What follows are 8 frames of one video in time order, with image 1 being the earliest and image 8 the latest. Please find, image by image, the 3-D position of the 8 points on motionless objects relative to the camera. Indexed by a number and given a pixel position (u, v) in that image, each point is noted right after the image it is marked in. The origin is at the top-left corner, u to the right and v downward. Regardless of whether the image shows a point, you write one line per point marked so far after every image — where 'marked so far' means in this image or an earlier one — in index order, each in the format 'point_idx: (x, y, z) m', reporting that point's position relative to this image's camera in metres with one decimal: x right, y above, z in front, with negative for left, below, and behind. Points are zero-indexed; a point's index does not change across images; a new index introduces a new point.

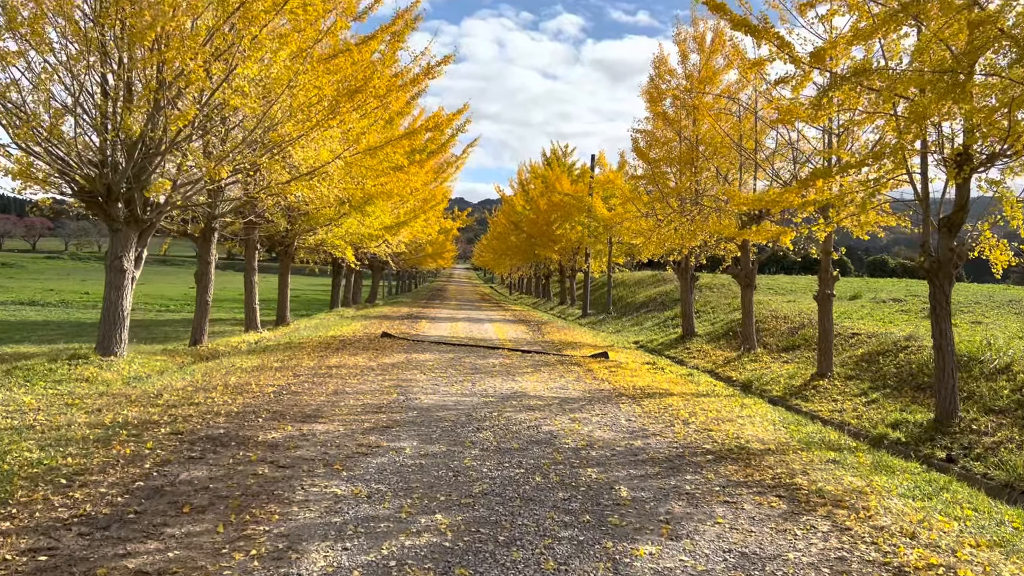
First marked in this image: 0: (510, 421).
0: (0.0, -0.9, +5.7) m
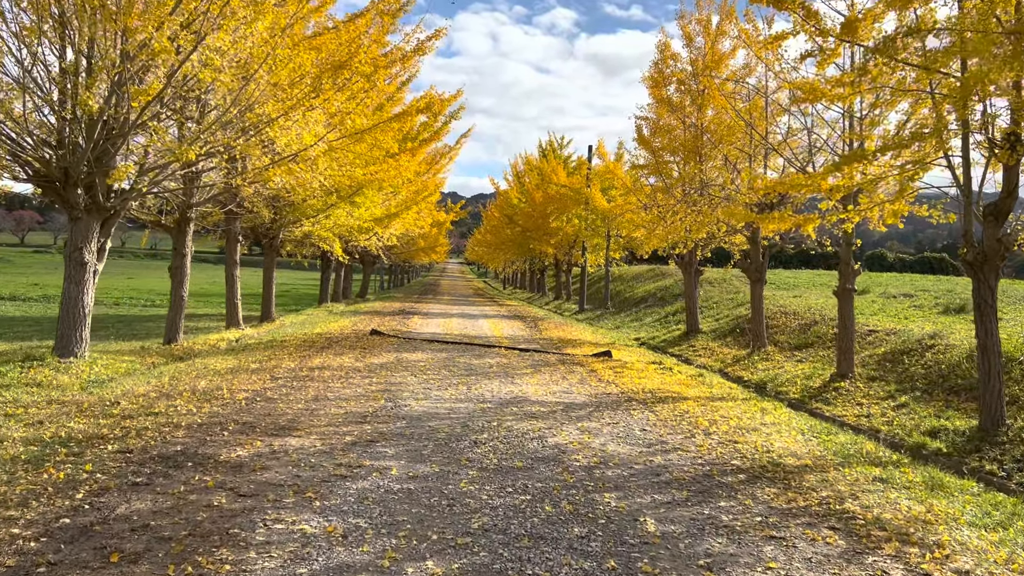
0: (0.0, -0.9, +5.1) m
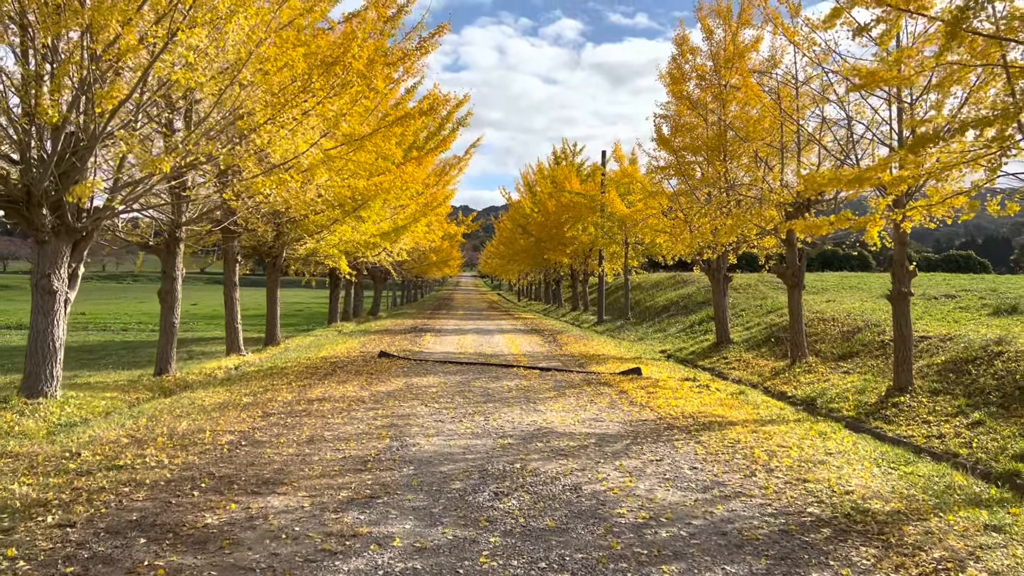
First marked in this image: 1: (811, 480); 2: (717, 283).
0: (+0.1, -1.0, +4.3) m
1: (+1.6, -1.0, +4.4) m
2: (+3.2, +0.1, +12.9) m
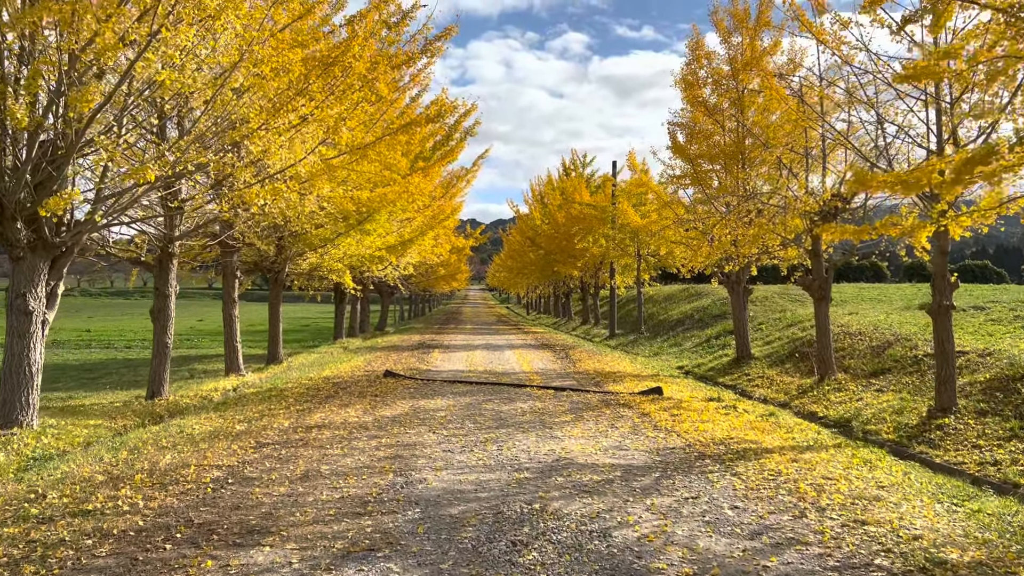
0: (+0.2, -1.1, +3.8) m
1: (+1.7, -1.1, +3.9) m
2: (+3.3, -0.1, +12.4) m
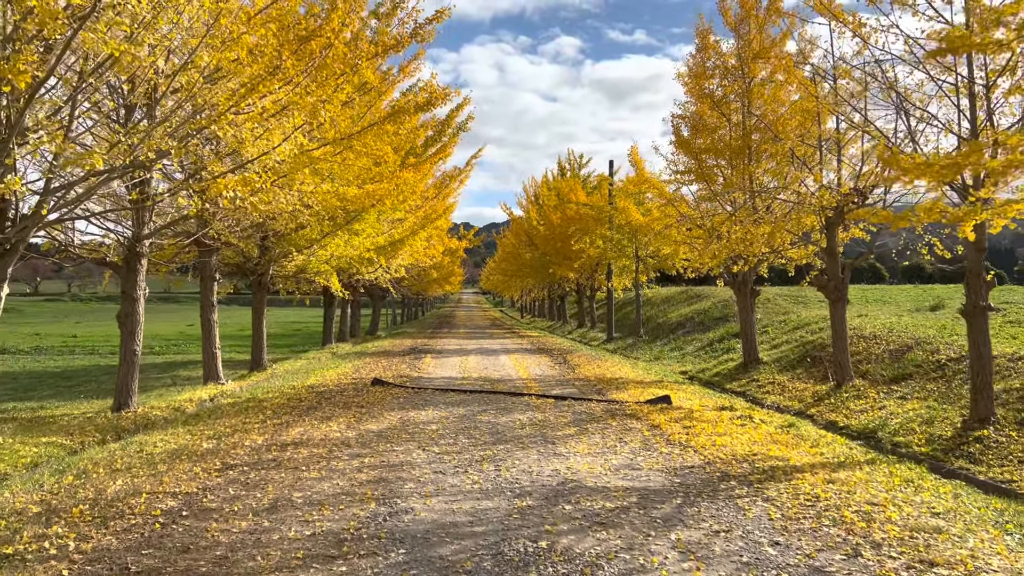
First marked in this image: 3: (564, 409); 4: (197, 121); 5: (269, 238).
0: (+0.2, -1.0, +3.2) m
1: (+1.7, -1.1, +3.3) m
2: (+3.3, -0.2, +11.8) m
3: (+0.5, -1.1, +7.5) m
4: (-2.3, +1.2, +6.0) m
5: (-3.3, +0.7, +11.5) m
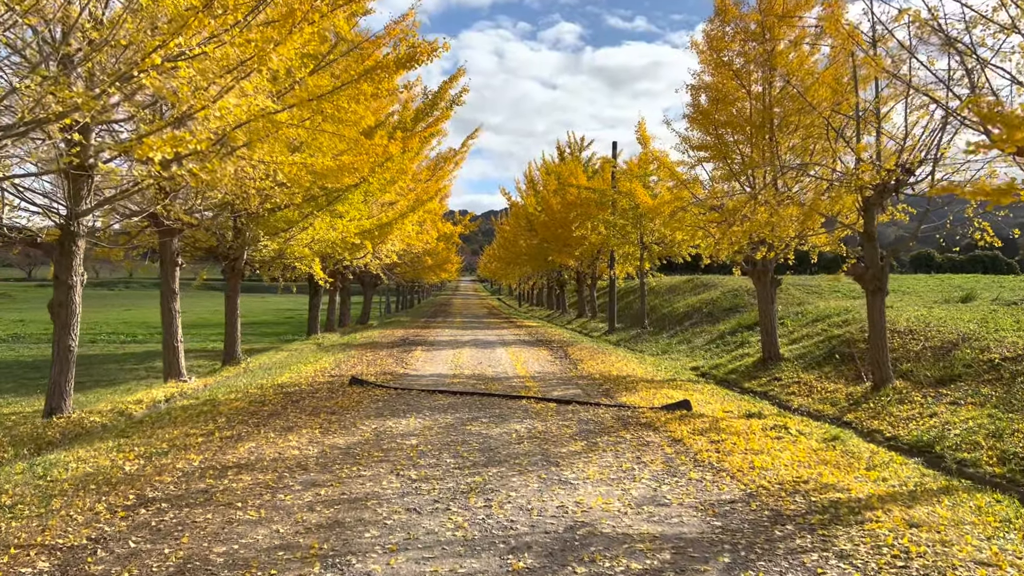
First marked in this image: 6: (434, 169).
0: (+0.2, -1.0, +2.1) m
1: (+1.6, -1.0, +2.2) m
2: (+3.2, 0.0, +10.7) m
3: (+0.4, -1.0, +6.4) m
4: (-2.3, +1.3, +5.0) m
5: (-3.4, +0.9, +10.4) m
6: (-1.4, +2.1, +14.4) m
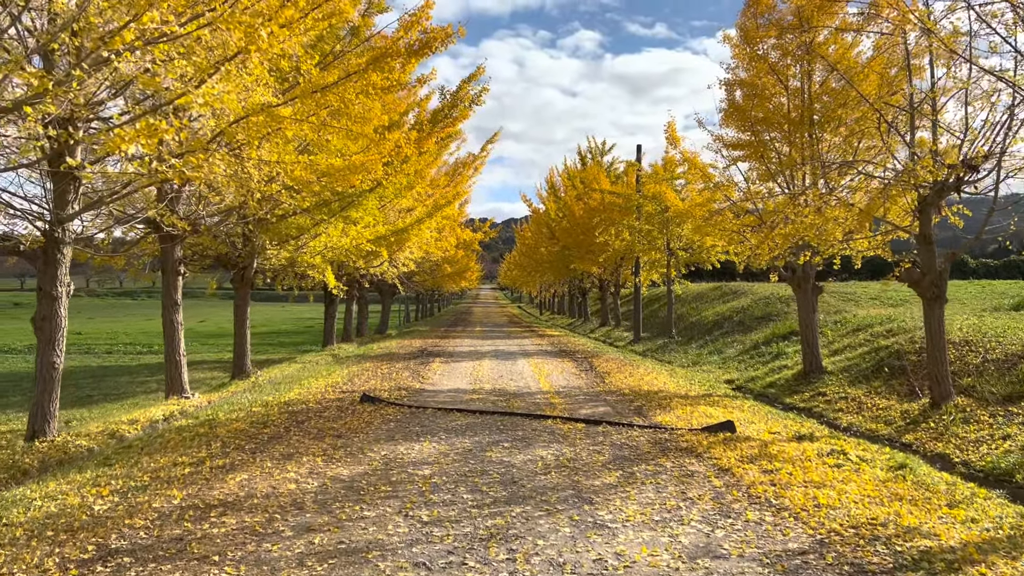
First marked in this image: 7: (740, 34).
0: (+0.3, -1.0, +1.5) m
1: (+1.7, -1.1, +1.6) m
2: (+3.5, -0.1, +10.0) m
3: (+0.6, -1.1, +5.8) m
4: (-2.2, +1.2, +4.4) m
5: (-3.1, +0.7, +9.9) m
6: (-1.0, +2.0, +13.9) m
7: (+2.7, +3.1, +10.0) m
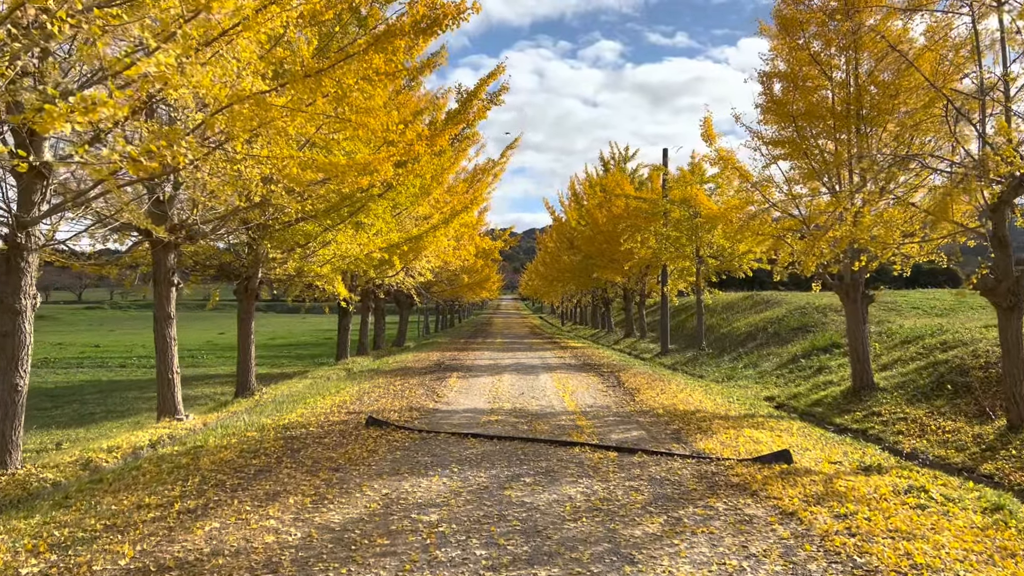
0: (+0.3, -1.1, +0.7) m
1: (+1.7, -1.1, +0.8) m
2: (+3.7, -0.2, +9.2) m
3: (+0.8, -1.1, +5.0) m
4: (-2.1, +1.2, +3.7) m
5: (-2.9, +0.6, +9.2) m
6: (-0.7, +1.8, +13.1) m
7: (+3.0, +3.0, +9.2) m
